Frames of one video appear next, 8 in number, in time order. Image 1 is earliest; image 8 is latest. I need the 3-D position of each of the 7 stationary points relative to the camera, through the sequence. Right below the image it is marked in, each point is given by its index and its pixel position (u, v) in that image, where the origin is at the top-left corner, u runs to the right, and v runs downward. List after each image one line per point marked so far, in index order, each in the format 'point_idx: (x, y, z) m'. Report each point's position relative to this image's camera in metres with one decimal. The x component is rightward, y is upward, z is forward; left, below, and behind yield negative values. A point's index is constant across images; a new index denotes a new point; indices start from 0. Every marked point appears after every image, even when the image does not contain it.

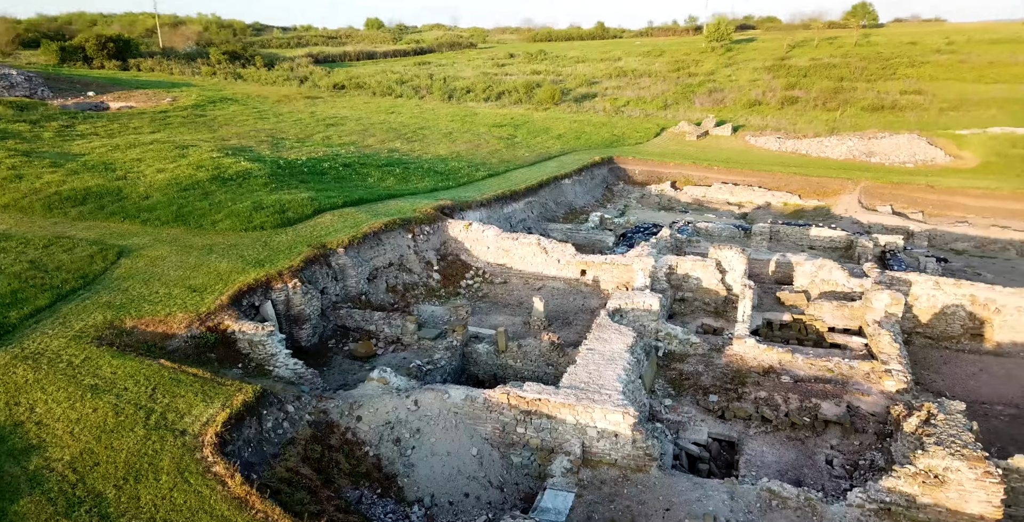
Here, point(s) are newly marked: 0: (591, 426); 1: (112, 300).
0: (+1.1, -2.1, +7.7) m
1: (-5.8, -0.6, +9.2) m
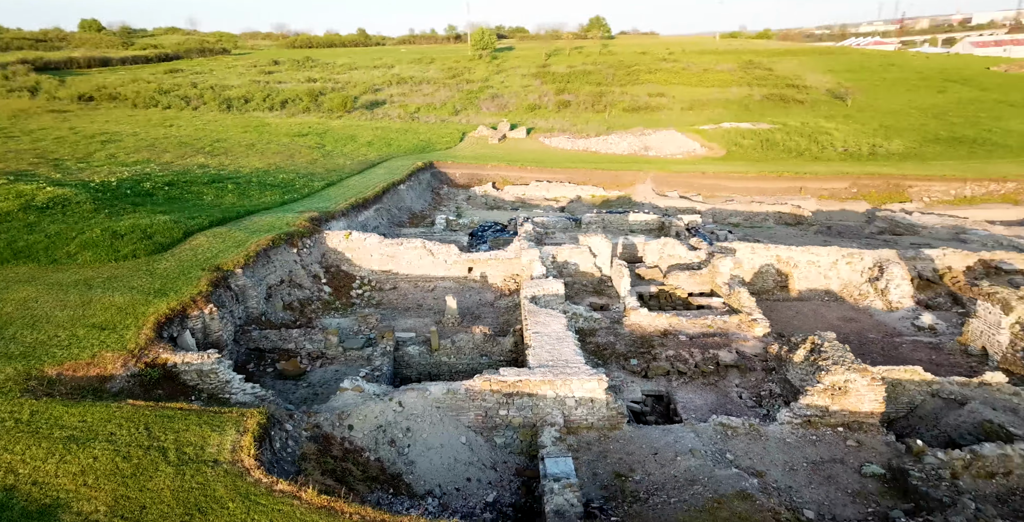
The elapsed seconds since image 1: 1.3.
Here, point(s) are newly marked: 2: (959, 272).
0: (+0.9, -1.9, +8.5) m
1: (-6.3, -1.1, +7.8) m
2: (+15.3, -0.3, +20.3) m
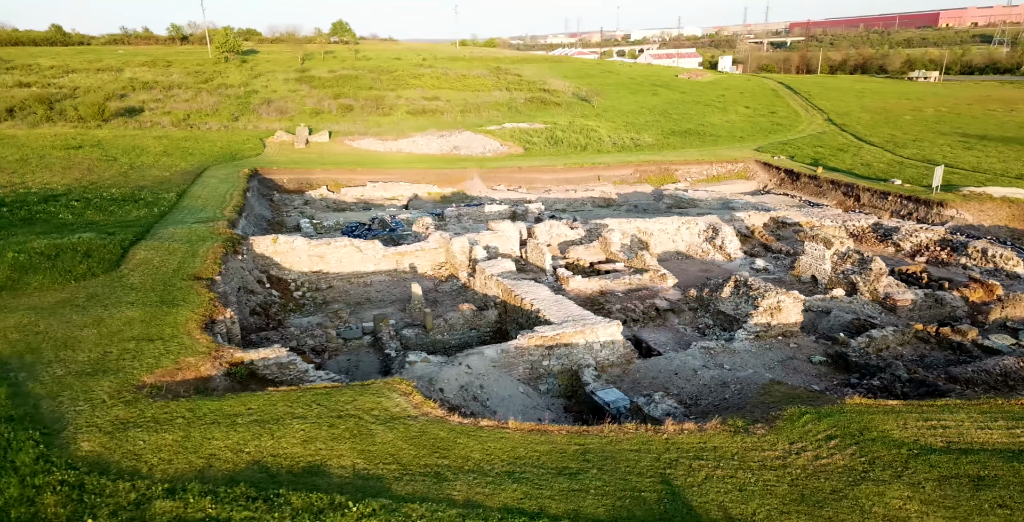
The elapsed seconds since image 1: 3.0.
0: (+1.4, -1.3, +10.2) m
1: (-5.1, -1.3, +7.1) m
2: (+10.8, +1.5, +26.2) m
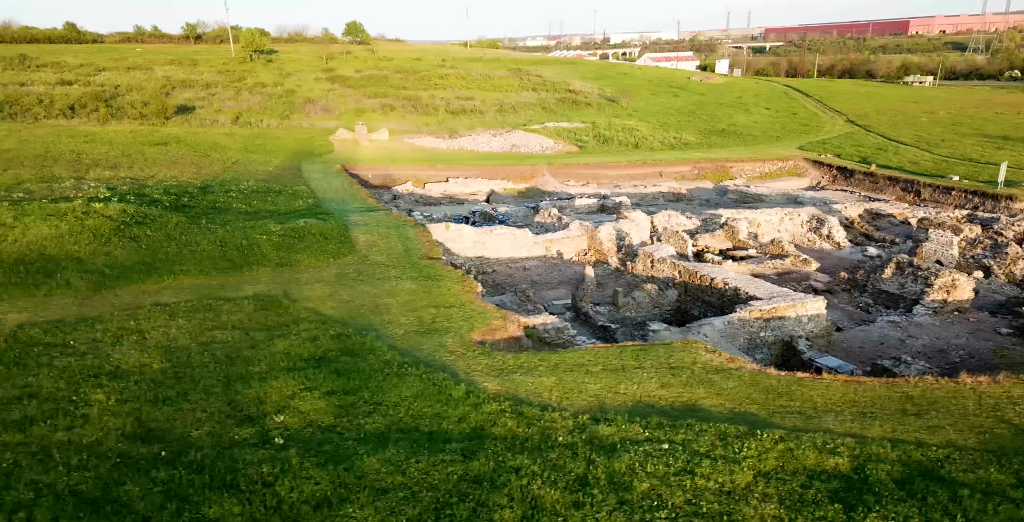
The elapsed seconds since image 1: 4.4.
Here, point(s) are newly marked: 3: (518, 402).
0: (+5.3, -1.0, +11.0) m
1: (-1.3, -0.9, +8.1) m
2: (+15.2, +1.8, +26.6) m
3: (+0.1, -1.5, +6.3) m
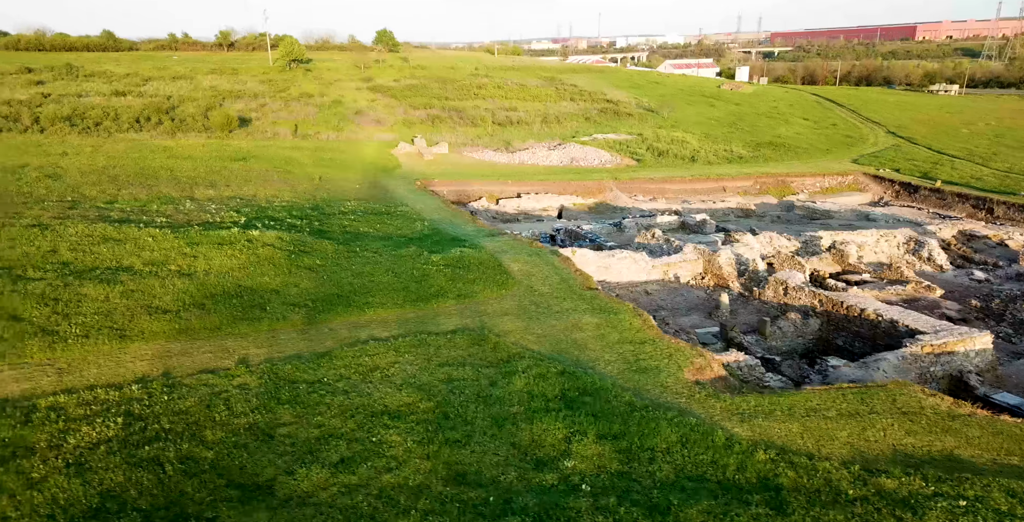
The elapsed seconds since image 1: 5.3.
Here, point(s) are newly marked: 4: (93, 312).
0: (+8.4, -1.6, +10.8) m
1: (+1.6, -1.5, +8.3) m
2: (+19.1, +0.9, +26.0) m
3: (+2.9, -2.0, +6.4) m
4: (-6.1, -0.7, +8.8) m
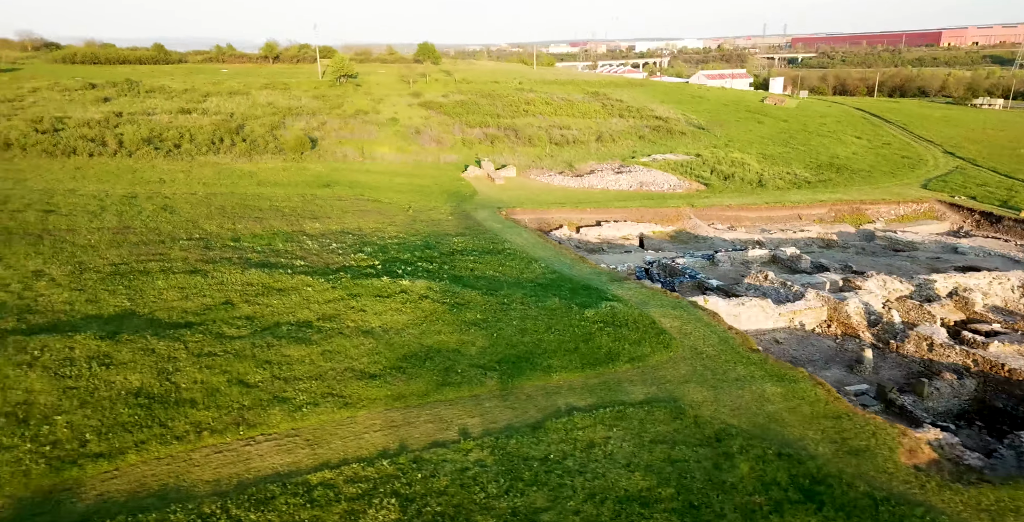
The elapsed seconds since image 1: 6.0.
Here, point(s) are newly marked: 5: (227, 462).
0: (+11.4, -2.9, +10.3) m
1: (+4.5, -2.6, +8.3) m
2: (+23.1, -0.8, +24.7) m
3: (+5.6, -3.1, +6.3) m
4: (-3.2, -1.7, +9.3) m
5: (-3.4, -2.4, +7.2) m
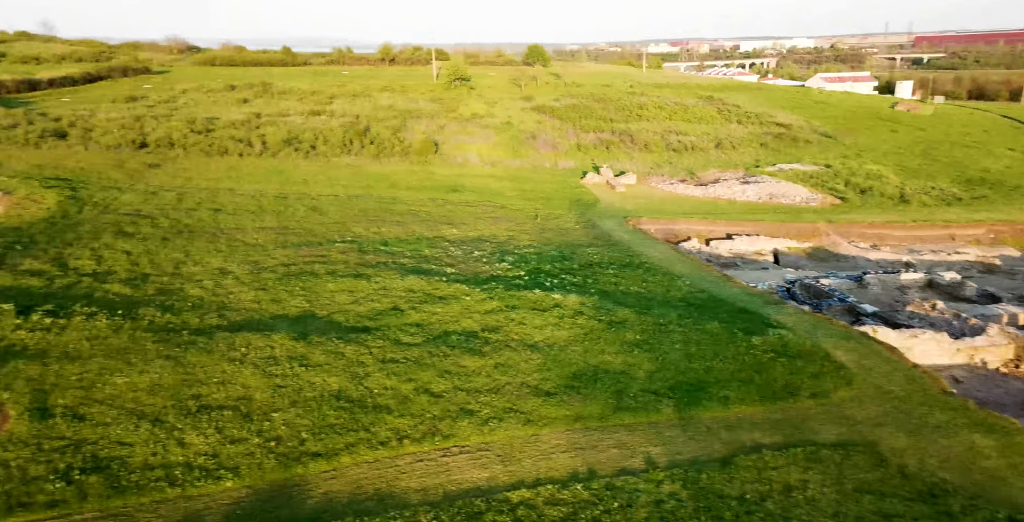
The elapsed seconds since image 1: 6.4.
0: (+14.0, -3.7, +8.2) m
1: (+6.9, -3.1, +7.3) m
2: (+28.1, -2.3, +20.4) m
3: (+7.6, -3.7, +5.1) m
4: (-0.4, -2.0, +9.6) m
5: (-1.0, -2.6, +7.6) m
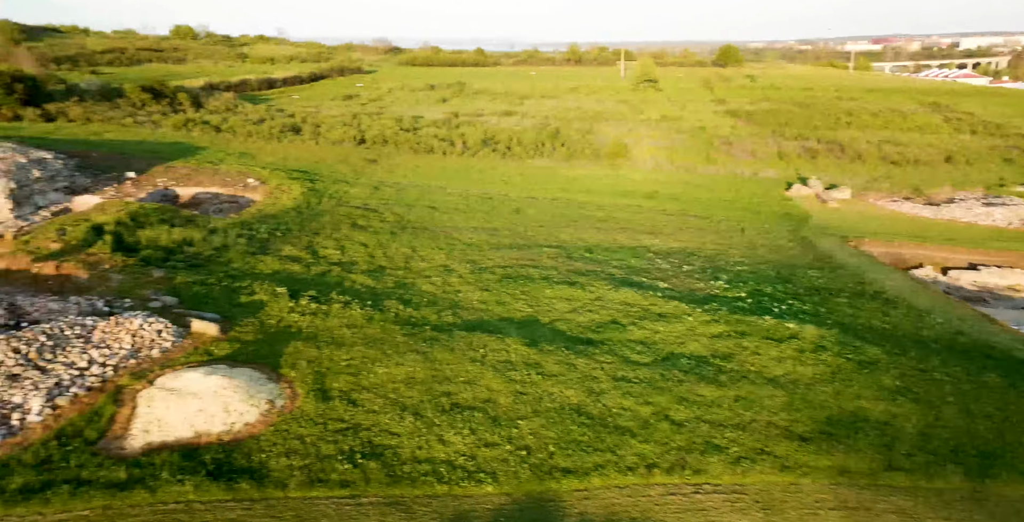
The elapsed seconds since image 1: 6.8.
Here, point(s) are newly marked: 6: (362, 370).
0: (+16.6, -5.2, +3.8) m
1: (+9.6, -4.0, +4.9) m
2: (+33.5, -4.9, +11.9) m
3: (+9.7, -4.6, +2.6) m
4: (+3.2, -2.4, +9.0) m
5: (+2.1, -3.0, +7.2) m
6: (-2.5, -1.8, +10.0) m
